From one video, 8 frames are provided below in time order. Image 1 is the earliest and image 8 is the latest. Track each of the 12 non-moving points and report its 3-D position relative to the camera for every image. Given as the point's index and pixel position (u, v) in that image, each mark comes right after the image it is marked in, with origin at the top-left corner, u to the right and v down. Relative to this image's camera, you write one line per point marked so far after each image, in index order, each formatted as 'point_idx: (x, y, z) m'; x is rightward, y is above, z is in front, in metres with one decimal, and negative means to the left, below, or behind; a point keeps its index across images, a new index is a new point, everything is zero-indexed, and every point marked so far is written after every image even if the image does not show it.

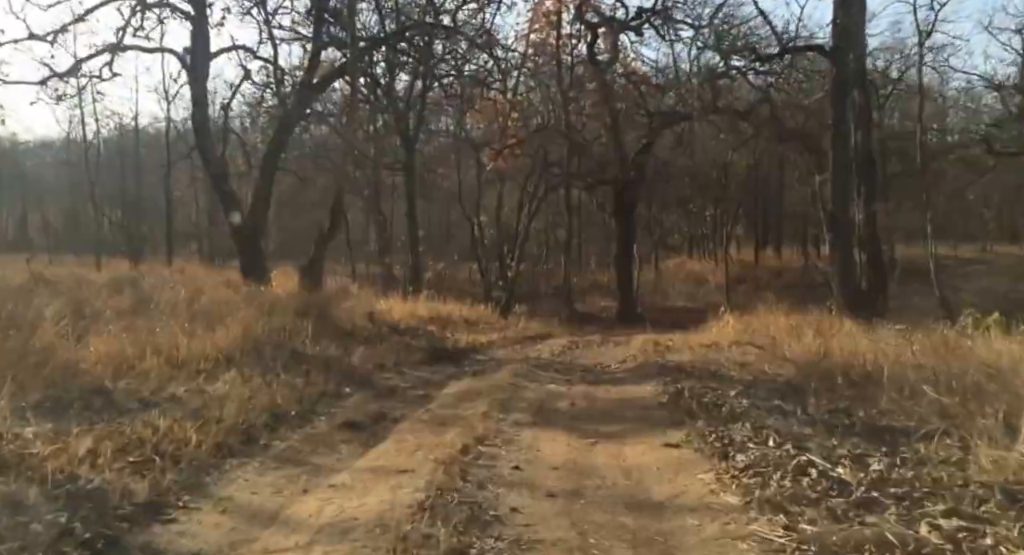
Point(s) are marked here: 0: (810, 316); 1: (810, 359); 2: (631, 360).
0: (+5.4, -0.7, +15.5) m
1: (+3.0, -0.8, +8.6) m
2: (+1.5, -1.1, +10.7) m
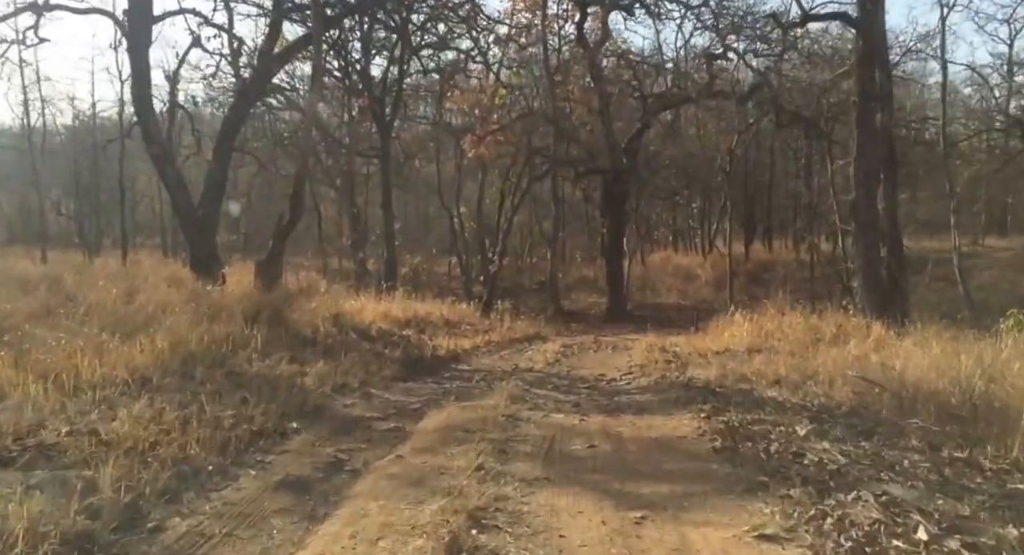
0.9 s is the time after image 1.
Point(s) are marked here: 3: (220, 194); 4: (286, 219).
0: (+5.2, -0.6, +14.1) m
1: (+2.9, -0.8, +7.1) m
2: (+1.4, -1.1, +9.2) m
3: (-4.8, +1.4, +13.8) m
4: (-3.5, +0.9, +12.8) m
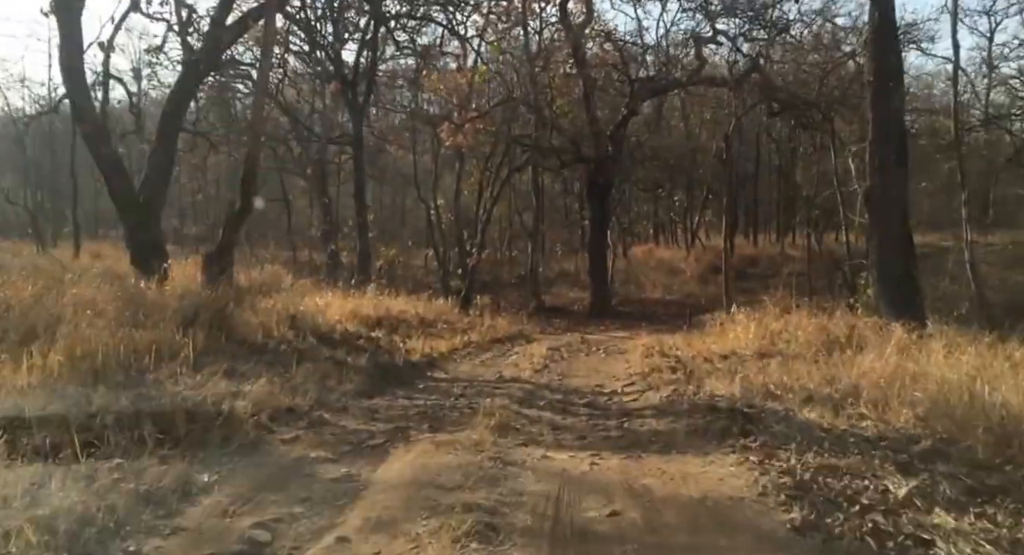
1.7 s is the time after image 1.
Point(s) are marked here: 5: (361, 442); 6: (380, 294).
0: (+4.9, -0.6, +12.8) m
1: (+2.8, -0.8, +5.8) m
2: (+1.3, -1.0, +7.9) m
3: (-5.0, +1.5, +12.3) m
4: (-3.7, +0.9, +11.4) m
5: (-0.8, -0.9, +4.7) m
6: (-2.8, -0.4, +18.2) m
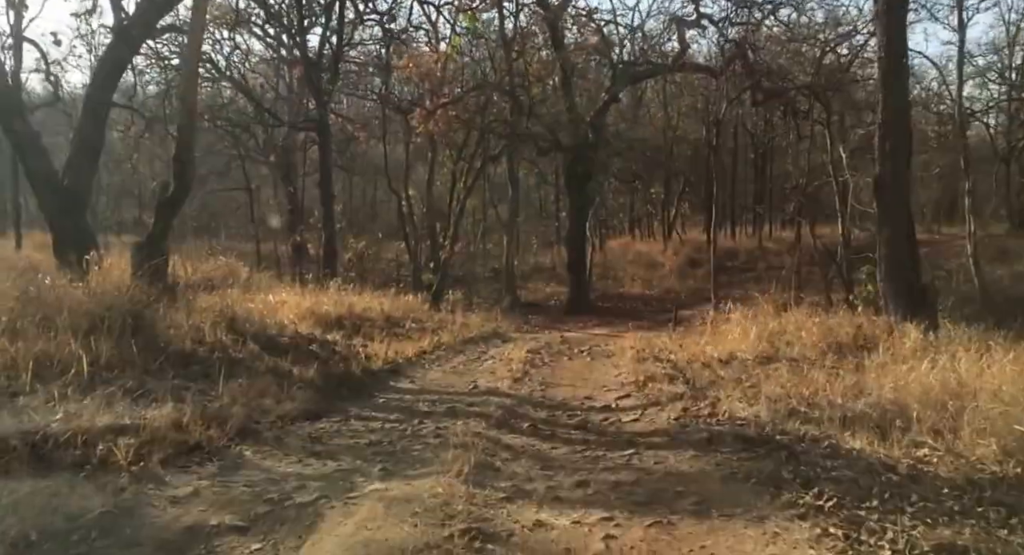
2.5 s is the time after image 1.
0: (+4.5, -0.5, +11.8) m
1: (+2.7, -0.8, +4.7) m
2: (+1.1, -1.0, +6.7) m
3: (-5.3, +1.5, +10.9) m
4: (-4.0, +1.0, +10.0) m
5: (-0.9, -0.9, +3.5) m
6: (-3.3, -0.2, +16.9) m
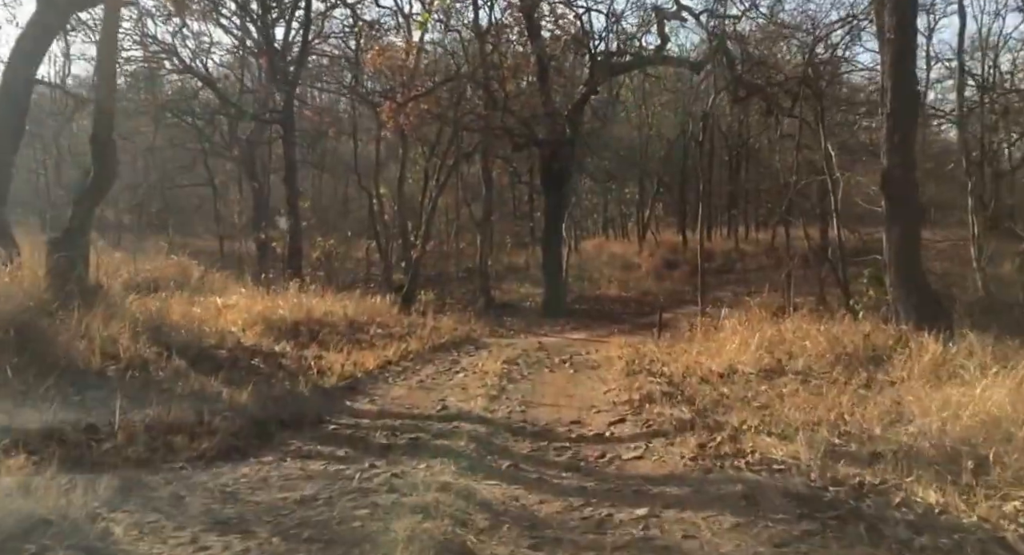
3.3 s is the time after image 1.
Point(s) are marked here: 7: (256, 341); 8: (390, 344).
0: (+4.2, -0.6, +10.8) m
1: (+2.6, -0.8, +3.7) m
2: (+0.9, -1.0, +5.6) m
3: (-5.6, +1.5, +9.6) m
4: (-4.2, +1.0, +8.7) m
5: (-1.0, -0.9, +2.3) m
6: (-3.8, -0.3, +15.6) m
7: (-2.7, -0.7, +9.0) m
8: (-1.7, -0.9, +11.7) m
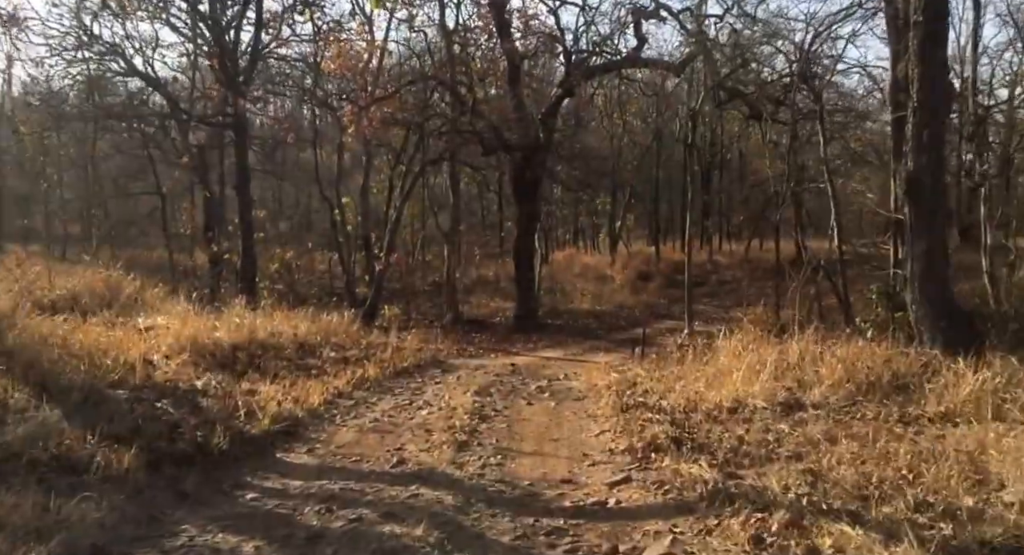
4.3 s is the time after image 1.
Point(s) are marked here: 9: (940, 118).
0: (+3.9, -0.7, +9.5) m
1: (+2.6, -0.9, +2.3) m
2: (+0.8, -1.1, +4.2) m
3: (-5.9, +1.4, +8.0) m
4: (-4.5, +0.8, +7.2) m
5: (-1.0, -1.0, +0.9) m
6: (-4.3, -0.5, +14.0) m
7: (-2.9, -0.8, +7.4) m
8: (-2.0, -1.1, +10.2) m
9: (+4.5, +1.7, +9.3) m
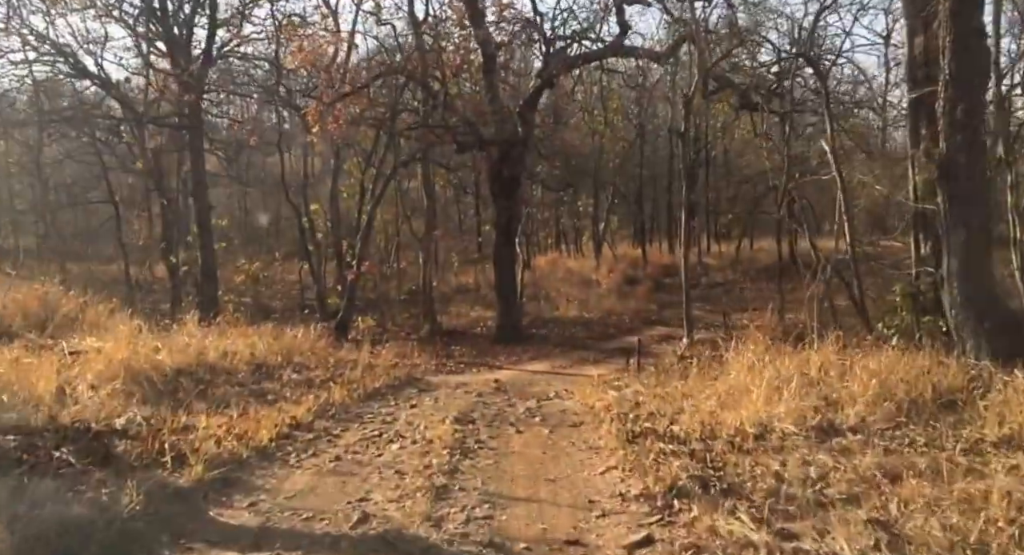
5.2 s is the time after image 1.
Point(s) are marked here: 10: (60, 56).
0: (+3.8, -0.8, +8.5) m
1: (+2.6, -0.9, +1.2) m
2: (+0.8, -1.2, +3.1) m
3: (-6.0, +1.2, +6.7) m
4: (-4.6, +0.7, +5.9) m
5: (-0.9, -1.1, -0.3) m
6: (-4.6, -0.7, +12.8) m
7: (-3.0, -1.0, +6.2) m
8: (-2.2, -1.2, +8.9) m
9: (+4.3, +1.7, +8.3) m
10: (-10.4, +5.1, +19.5) m
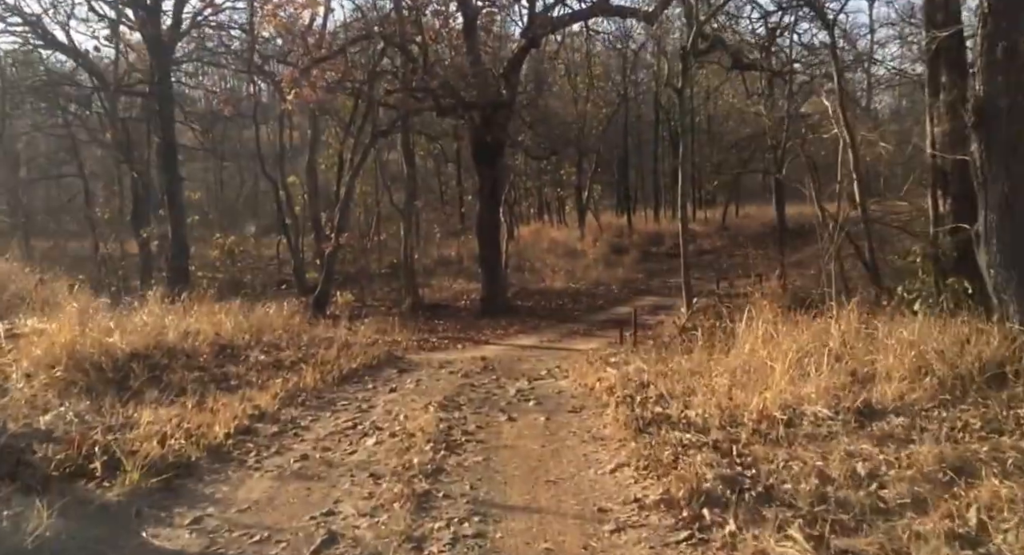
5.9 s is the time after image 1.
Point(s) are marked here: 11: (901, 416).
0: (+3.7, -0.4, +7.7) m
1: (+2.7, -0.8, +0.4) m
2: (+0.8, -1.0, +2.3) m
3: (-6.1, +1.3, +5.6) m
4: (-4.7, +0.8, +4.9) m
5: (-0.8, -1.1, -1.2) m
6: (-4.7, -0.3, +11.8) m
7: (-3.1, -0.8, +5.3) m
8: (-2.3, -1.0, +8.1) m
9: (+4.2, +2.1, +7.4) m
10: (-10.8, +5.6, +18.2) m
11: (+2.6, -0.9, +5.5) m
